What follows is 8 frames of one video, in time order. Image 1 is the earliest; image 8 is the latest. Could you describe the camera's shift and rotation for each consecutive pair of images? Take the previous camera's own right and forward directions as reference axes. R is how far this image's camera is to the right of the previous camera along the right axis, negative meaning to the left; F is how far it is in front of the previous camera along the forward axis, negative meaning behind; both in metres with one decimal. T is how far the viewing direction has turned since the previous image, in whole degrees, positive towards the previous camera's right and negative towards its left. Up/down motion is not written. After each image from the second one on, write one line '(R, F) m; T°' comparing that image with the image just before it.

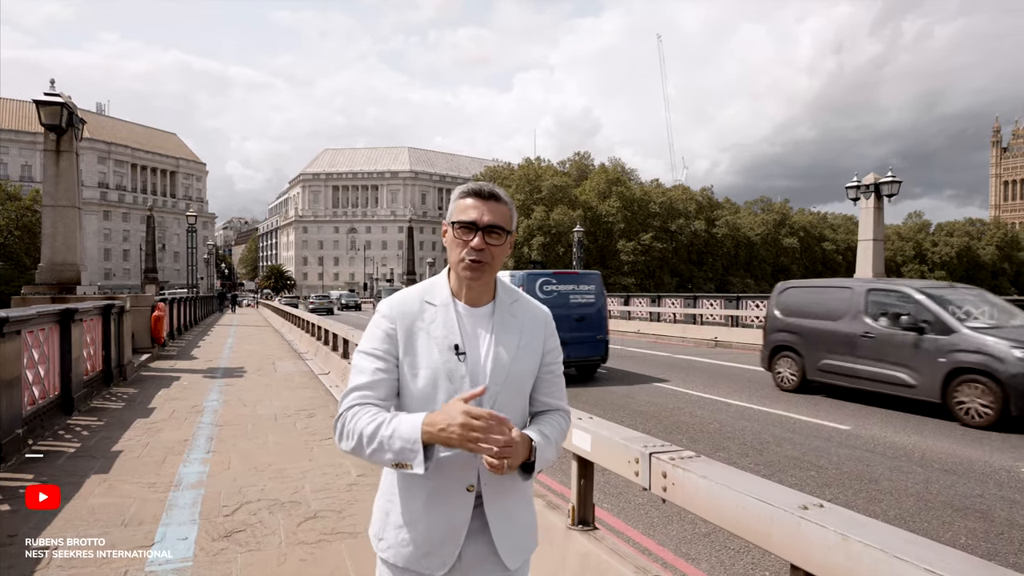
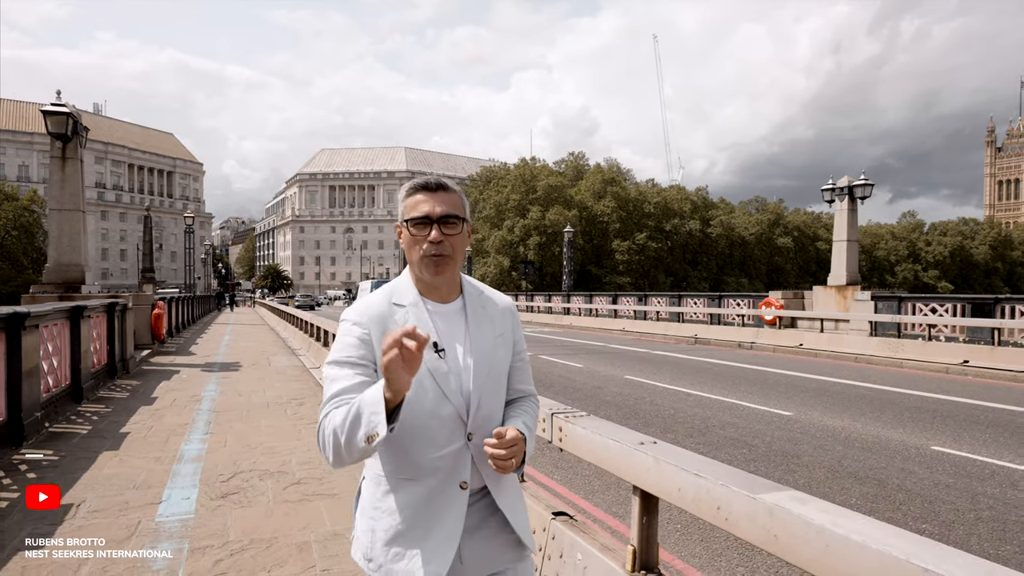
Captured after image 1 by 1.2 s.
(+0.3, -0.7) m; 0°
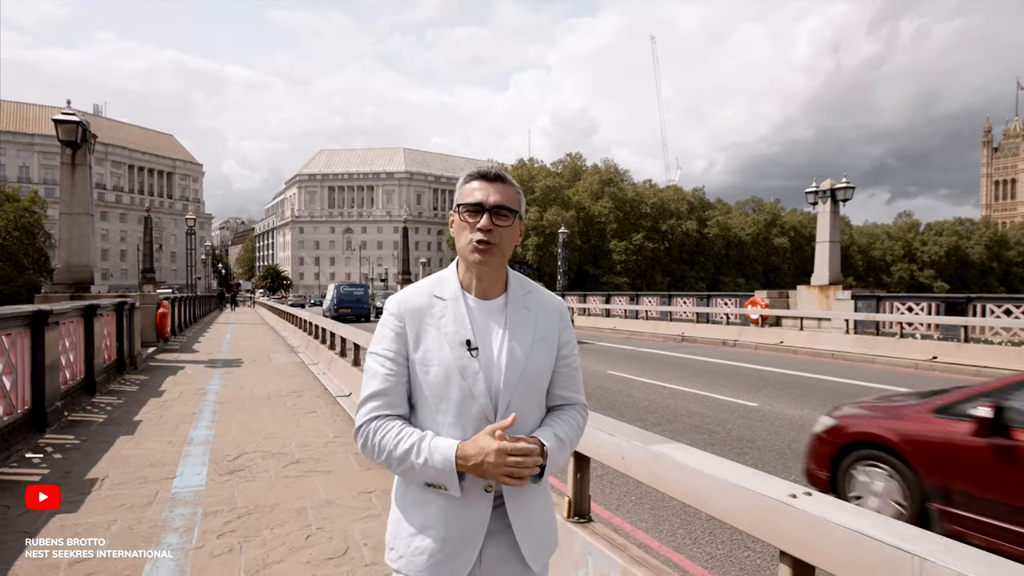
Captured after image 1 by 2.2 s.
(+0.2, -0.6) m; 0°
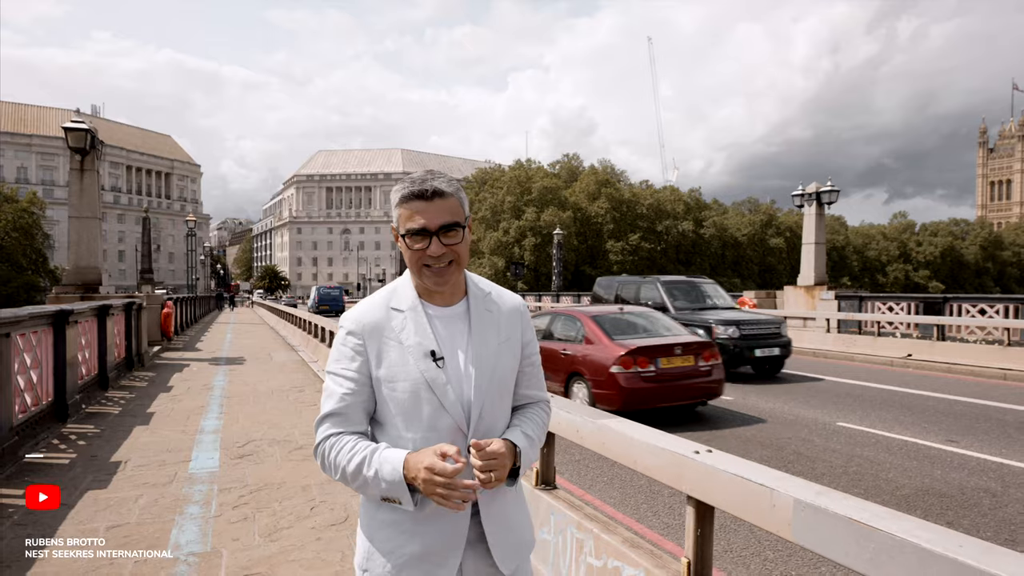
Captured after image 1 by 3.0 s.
(+0.1, -0.6) m; 0°
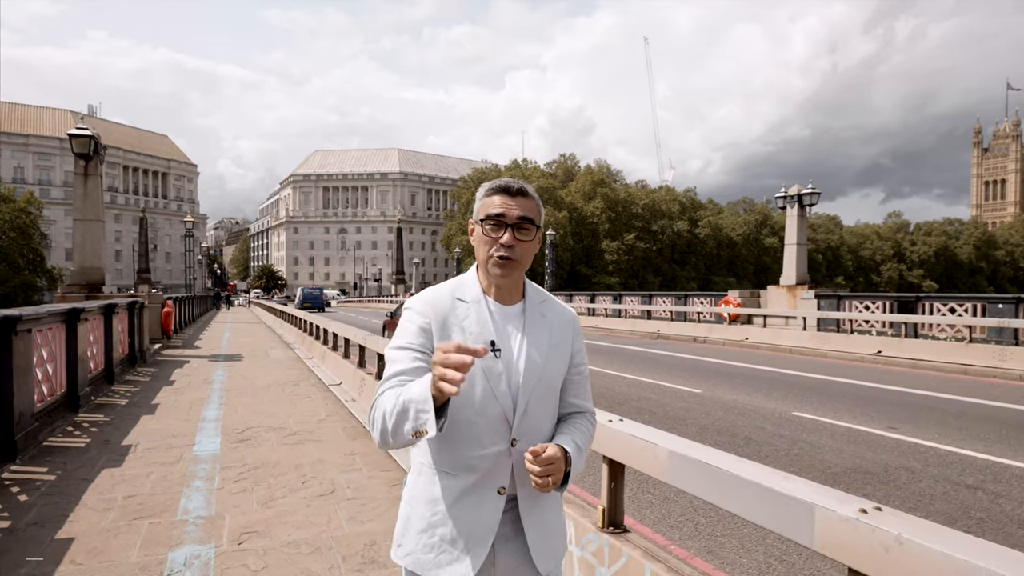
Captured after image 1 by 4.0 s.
(+0.2, -0.6) m; 0°
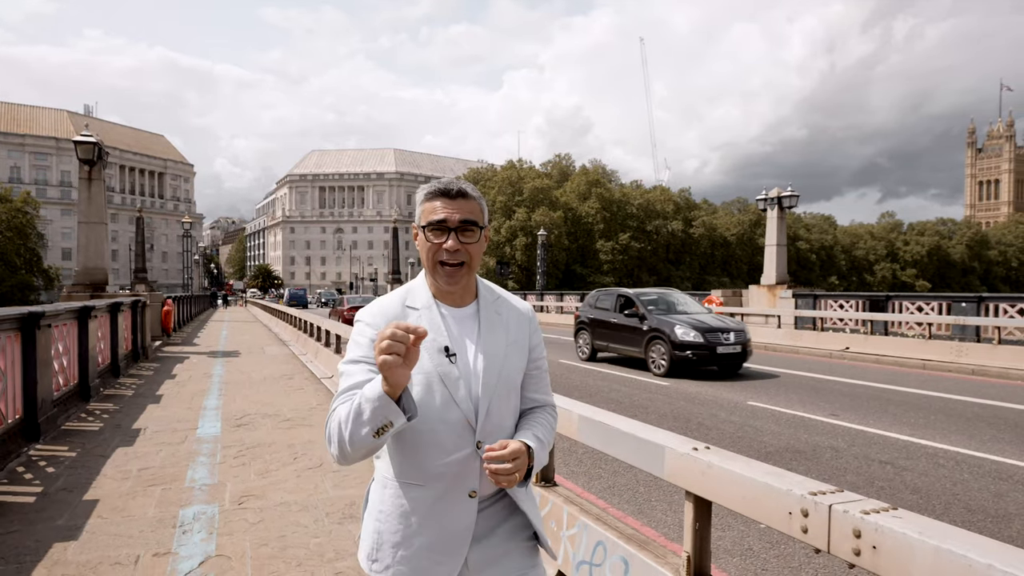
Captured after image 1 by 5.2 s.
(+0.3, -0.7) m; 0°
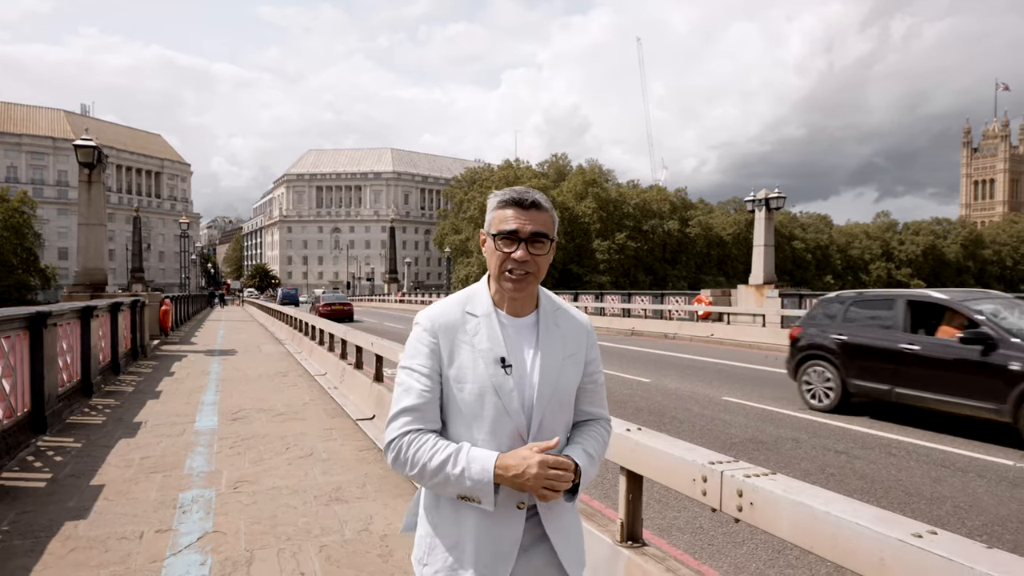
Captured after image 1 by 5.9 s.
(+0.2, -0.4) m; 0°
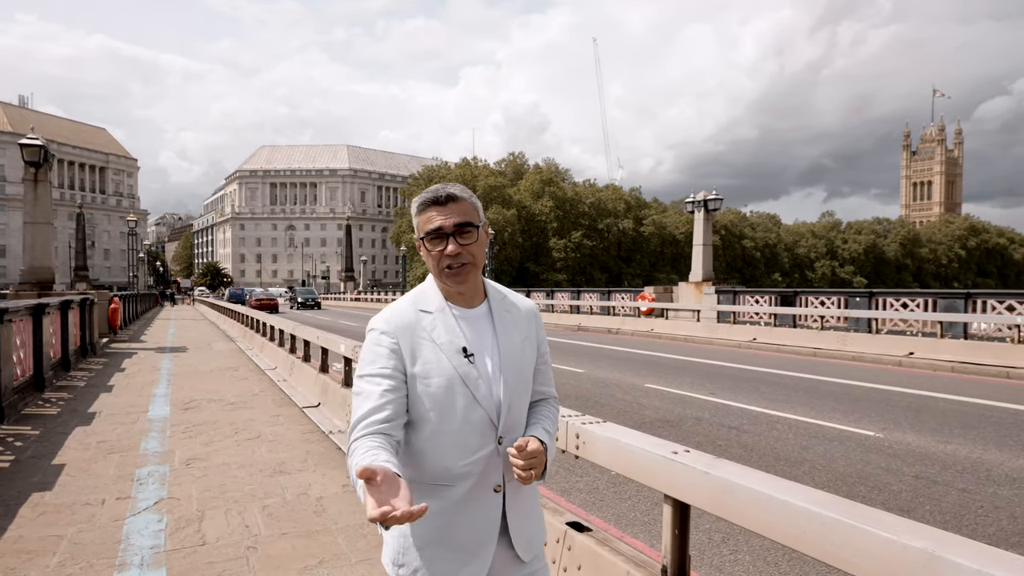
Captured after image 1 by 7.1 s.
(+0.3, -0.7) m; +4°
